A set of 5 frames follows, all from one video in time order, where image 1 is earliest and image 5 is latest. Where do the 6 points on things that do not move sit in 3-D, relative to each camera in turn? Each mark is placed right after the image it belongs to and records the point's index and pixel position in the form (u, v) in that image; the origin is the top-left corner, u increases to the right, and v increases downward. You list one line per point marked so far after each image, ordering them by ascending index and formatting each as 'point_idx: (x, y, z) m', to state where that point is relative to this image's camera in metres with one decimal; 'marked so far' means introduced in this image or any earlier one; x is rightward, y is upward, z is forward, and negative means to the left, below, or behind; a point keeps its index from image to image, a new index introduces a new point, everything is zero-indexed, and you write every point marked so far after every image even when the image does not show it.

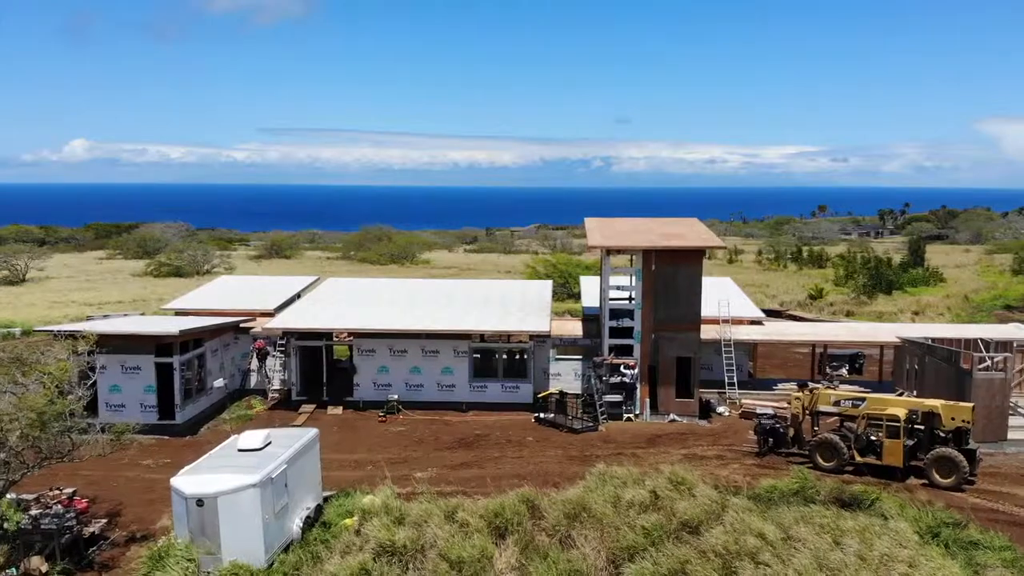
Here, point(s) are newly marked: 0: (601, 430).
0: (+2.2, -3.5, +20.0) m
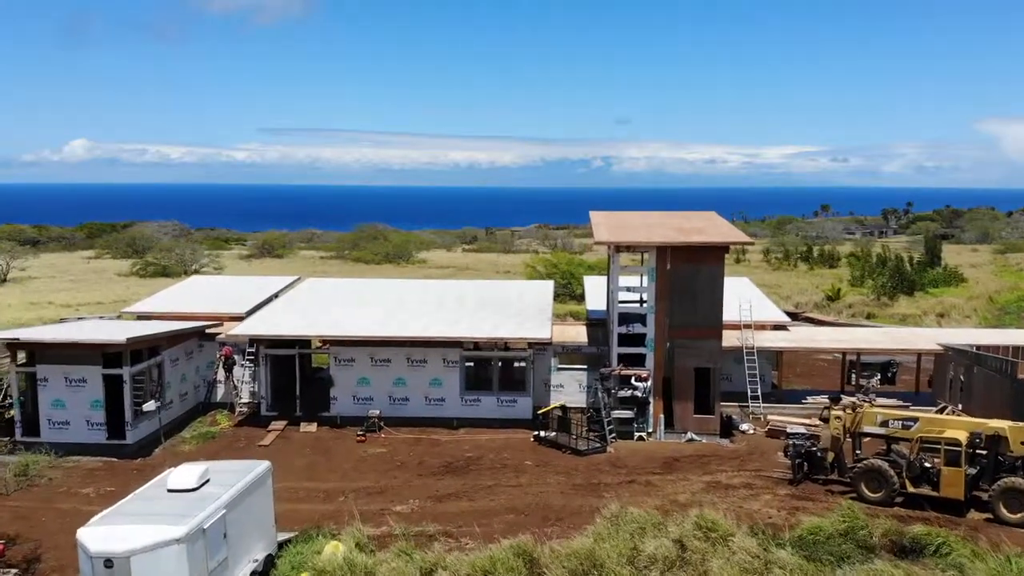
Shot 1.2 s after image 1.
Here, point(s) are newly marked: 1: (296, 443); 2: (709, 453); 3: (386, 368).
0: (+2.1, -3.6, +17.5) m
1: (-4.9, -3.6, +18.4) m
2: (+4.3, -3.6, +17.7) m
3: (-3.0, -2.0, +19.6) m
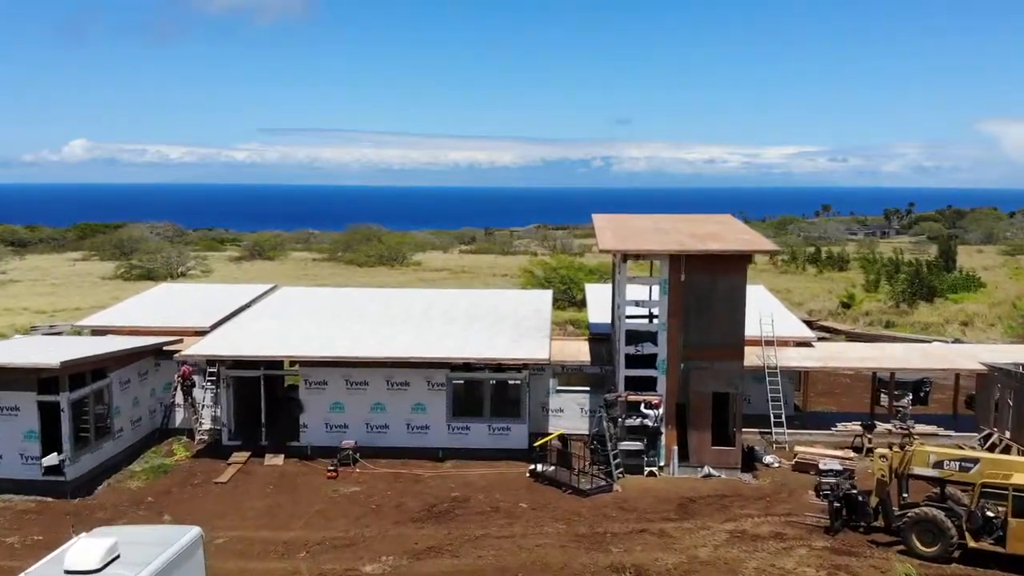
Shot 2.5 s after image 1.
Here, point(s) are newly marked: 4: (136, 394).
0: (+2.0, -3.8, +15.3) m
1: (-5.1, -3.8, +16.1) m
2: (+4.2, -3.9, +15.5) m
3: (-3.2, -2.2, +17.3) m
4: (-8.5, -2.4, +18.2) m
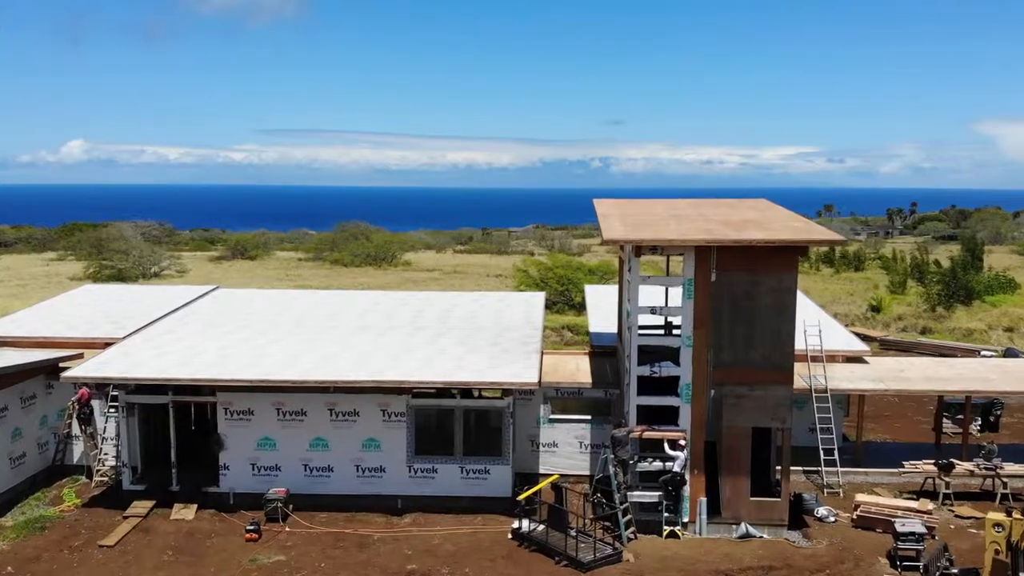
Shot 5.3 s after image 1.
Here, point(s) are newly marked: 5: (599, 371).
0: (+1.6, -3.9, +11.4) m
1: (-5.4, -3.9, +12.3) m
2: (+3.8, -3.9, +11.6) m
3: (-3.5, -2.3, +13.5) m
4: (-8.8, -2.4, +14.4) m
5: (+1.6, -1.6, +14.9) m
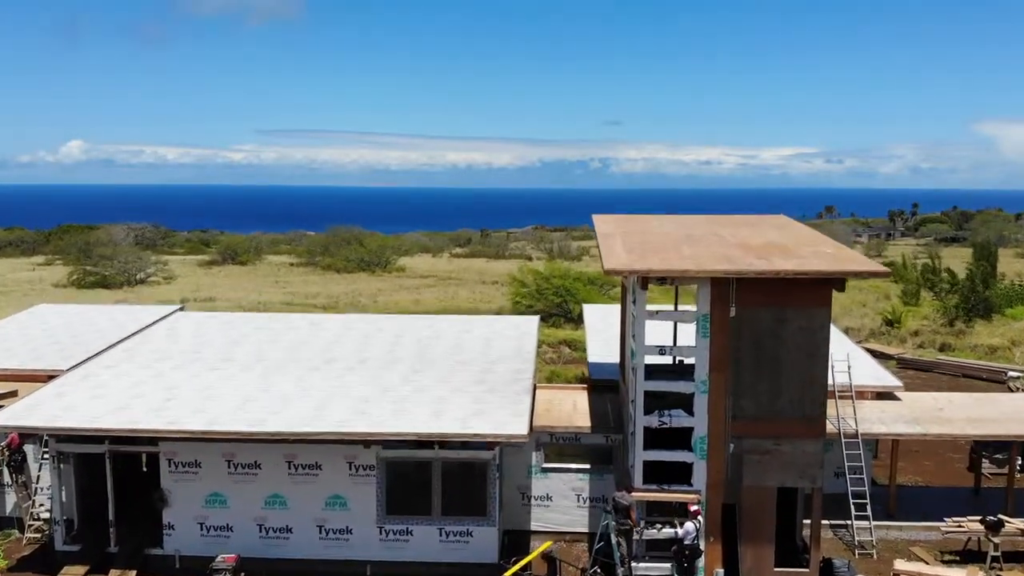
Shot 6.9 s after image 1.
0: (+1.4, -4.4, +9.7) m
1: (-5.6, -4.4, +10.5) m
2: (+3.6, -4.4, +9.9) m
3: (-3.7, -2.8, +11.7) m
4: (-9.0, -2.9, +12.6) m
5: (+1.4, -2.1, +13.1) m
